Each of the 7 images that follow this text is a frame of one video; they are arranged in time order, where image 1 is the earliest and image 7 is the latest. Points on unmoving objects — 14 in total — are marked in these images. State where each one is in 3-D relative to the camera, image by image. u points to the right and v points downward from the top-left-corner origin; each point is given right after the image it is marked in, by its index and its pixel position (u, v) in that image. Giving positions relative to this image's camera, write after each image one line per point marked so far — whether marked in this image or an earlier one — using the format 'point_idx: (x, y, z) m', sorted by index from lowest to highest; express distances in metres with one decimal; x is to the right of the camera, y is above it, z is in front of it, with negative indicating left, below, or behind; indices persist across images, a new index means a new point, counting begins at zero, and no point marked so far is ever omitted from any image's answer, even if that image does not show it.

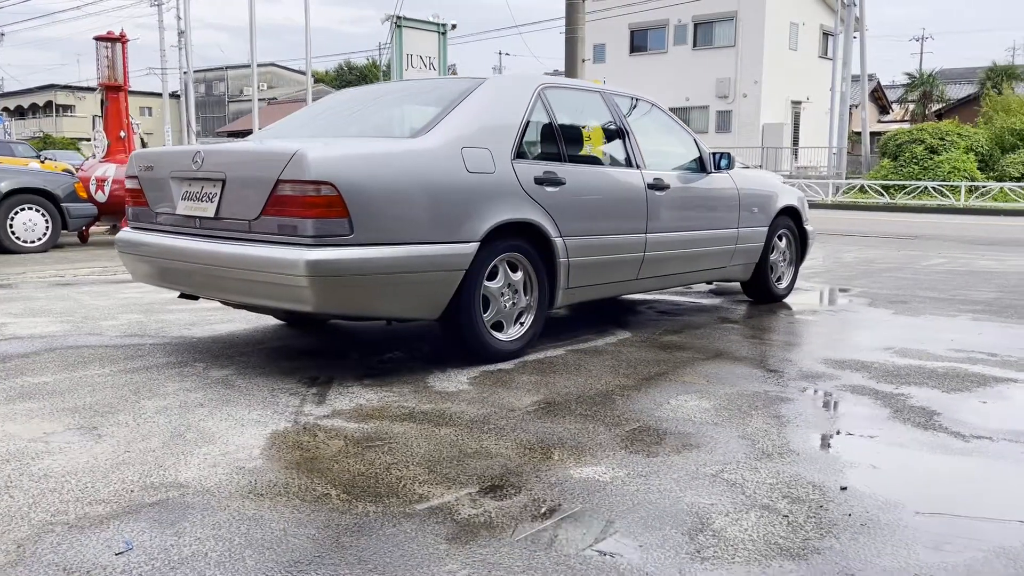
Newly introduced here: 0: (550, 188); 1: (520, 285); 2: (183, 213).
0: (+0.2, +0.5, +4.9) m
1: (0.0, 0.0, +4.8) m
2: (-1.6, +0.4, +4.5) m
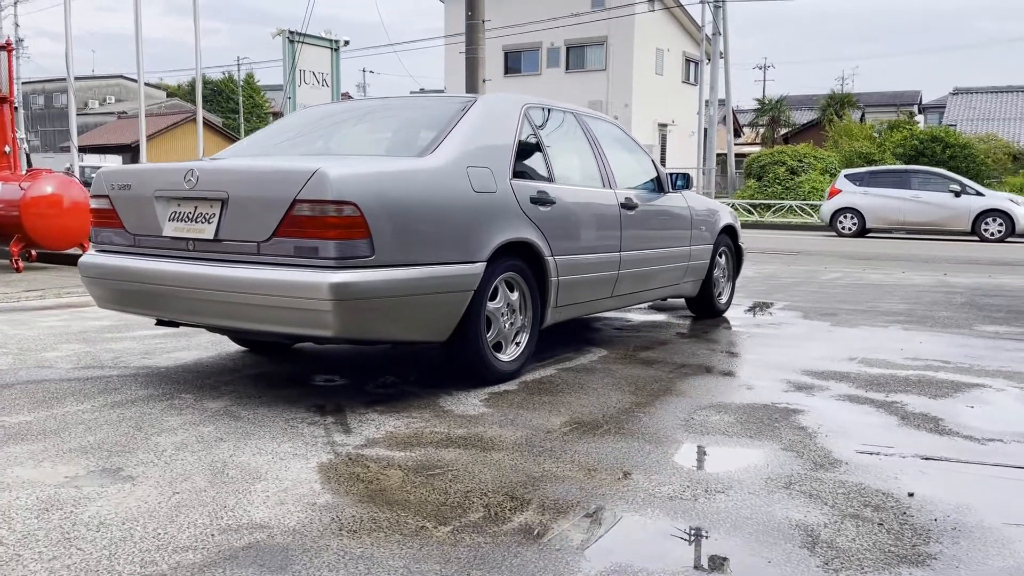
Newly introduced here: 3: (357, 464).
0: (+0.2, +0.4, +4.9) m
1: (0.0, -0.1, +4.8) m
2: (-1.6, +0.2, +4.2) m
3: (-0.6, -0.6, +3.3) m
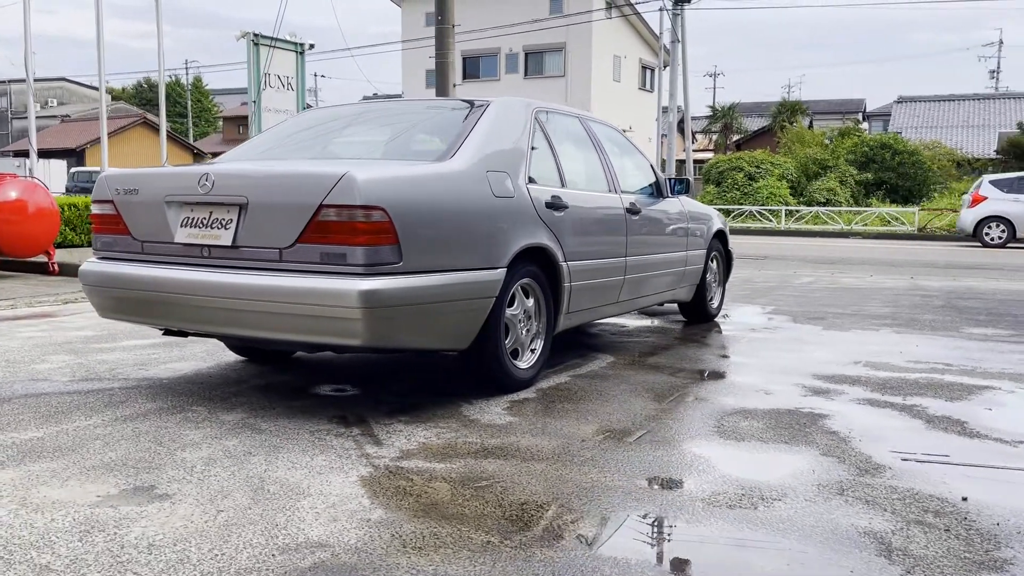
0: (+0.3, +0.4, +4.8) m
1: (+0.1, -0.1, +4.7) m
2: (-1.5, +0.2, +4.0) m
3: (-0.4, -0.7, +3.2) m
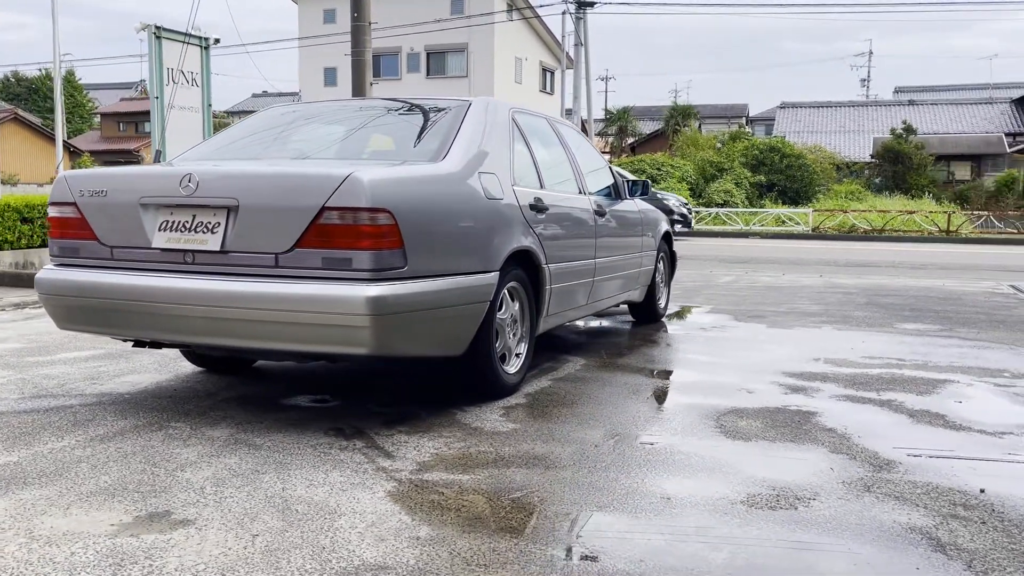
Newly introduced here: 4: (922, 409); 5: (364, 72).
0: (+0.1, +0.4, +4.8) m
1: (0.0, -0.1, +4.6) m
2: (-1.5, +0.2, +3.8) m
3: (-0.3, -0.7, +3.0) m
4: (+2.0, -0.6, +4.3) m
5: (-2.3, +3.4, +14.1) m
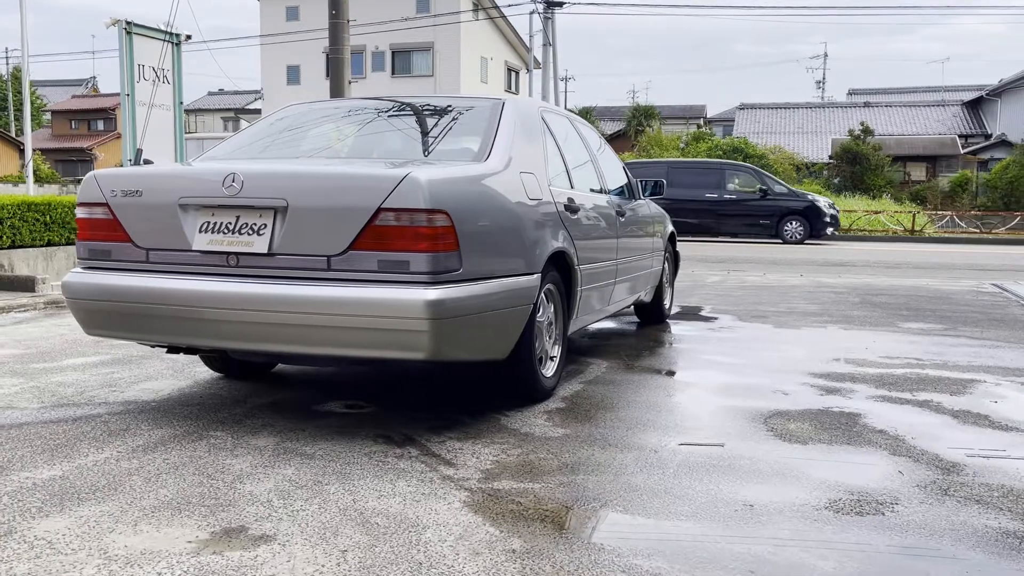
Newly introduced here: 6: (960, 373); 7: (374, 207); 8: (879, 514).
0: (+0.3, +0.4, +4.7) m
1: (+0.2, -0.1, +4.5) m
2: (-1.3, +0.2, +3.6) m
3: (0.0, -0.7, +3.0) m
4: (+2.2, -0.6, +4.3) m
5: (-2.6, +3.4, +13.9) m
6: (+2.6, -0.5, +5.2) m
7: (-0.5, +0.3, +3.4) m
8: (+1.2, -0.7, +2.8) m
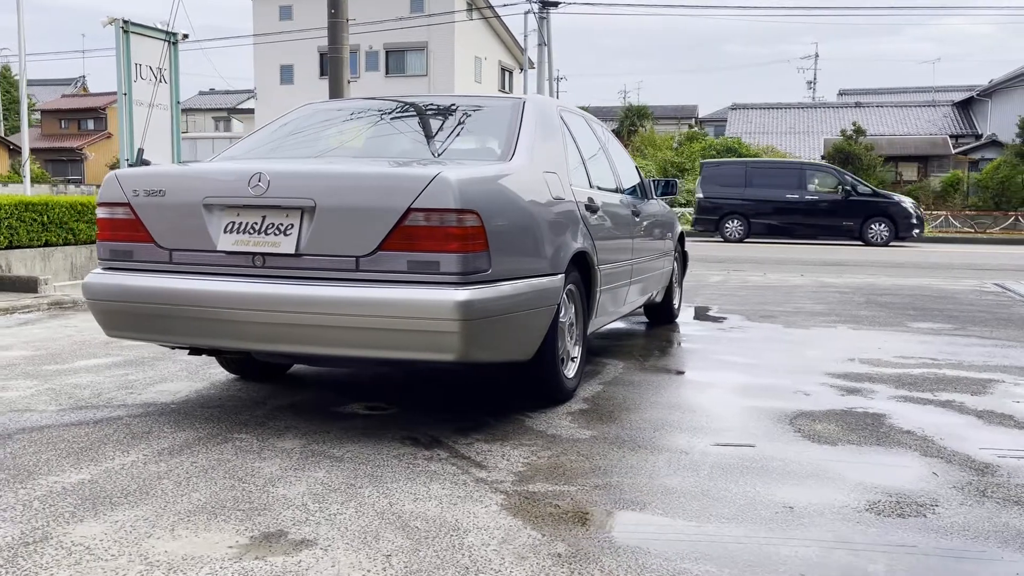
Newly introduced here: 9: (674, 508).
0: (+0.4, +0.4, +4.7) m
1: (+0.3, -0.2, +4.5) m
2: (-1.1, +0.2, +3.6) m
3: (+0.1, -0.7, +2.9) m
4: (+2.3, -0.6, +4.3) m
5: (-2.6, +3.4, +13.9) m
6: (+2.7, -0.5, +5.2) m
7: (-0.4, +0.3, +3.4) m
8: (+1.3, -0.7, +2.8) m
9: (+0.5, -0.7, +2.9) m
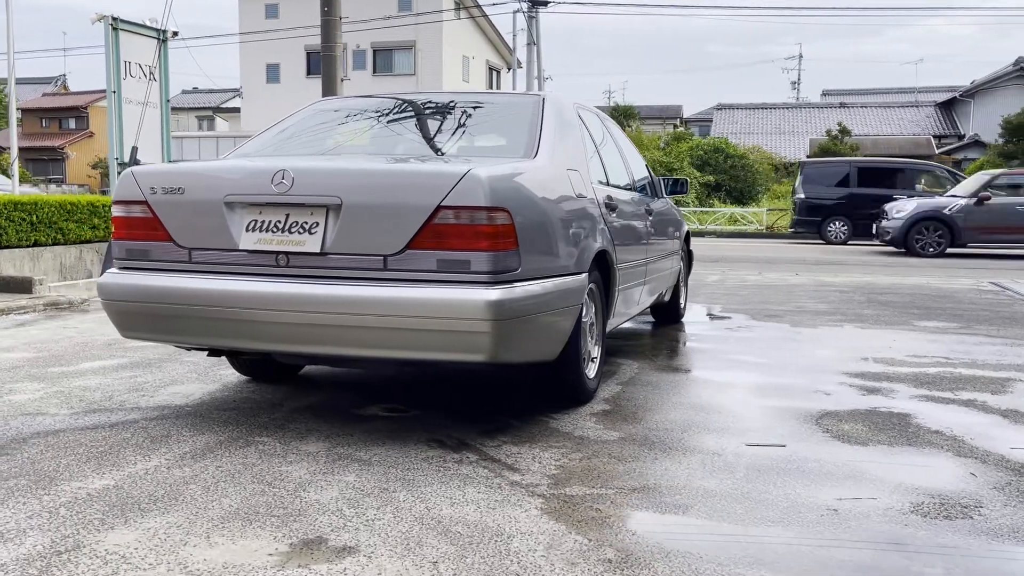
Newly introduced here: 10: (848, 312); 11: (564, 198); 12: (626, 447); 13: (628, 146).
0: (+0.5, +0.4, +4.6) m
1: (+0.4, -0.1, +4.5) m
2: (-1.0, +0.2, +3.5) m
3: (+0.2, -0.7, +2.9) m
4: (+2.4, -0.6, +4.3) m
5: (-2.7, +3.4, +13.8) m
6: (+2.8, -0.5, +5.2) m
7: (-0.3, +0.3, +3.3) m
8: (+1.4, -0.7, +2.8) m
9: (+0.6, -0.7, +2.9) m
10: (+3.1, -0.2, +8.3) m
11: (+0.2, +0.4, +3.9) m
12: (+0.5, -0.6, +3.6) m
13: (+0.8, +1.0, +6.2) m
